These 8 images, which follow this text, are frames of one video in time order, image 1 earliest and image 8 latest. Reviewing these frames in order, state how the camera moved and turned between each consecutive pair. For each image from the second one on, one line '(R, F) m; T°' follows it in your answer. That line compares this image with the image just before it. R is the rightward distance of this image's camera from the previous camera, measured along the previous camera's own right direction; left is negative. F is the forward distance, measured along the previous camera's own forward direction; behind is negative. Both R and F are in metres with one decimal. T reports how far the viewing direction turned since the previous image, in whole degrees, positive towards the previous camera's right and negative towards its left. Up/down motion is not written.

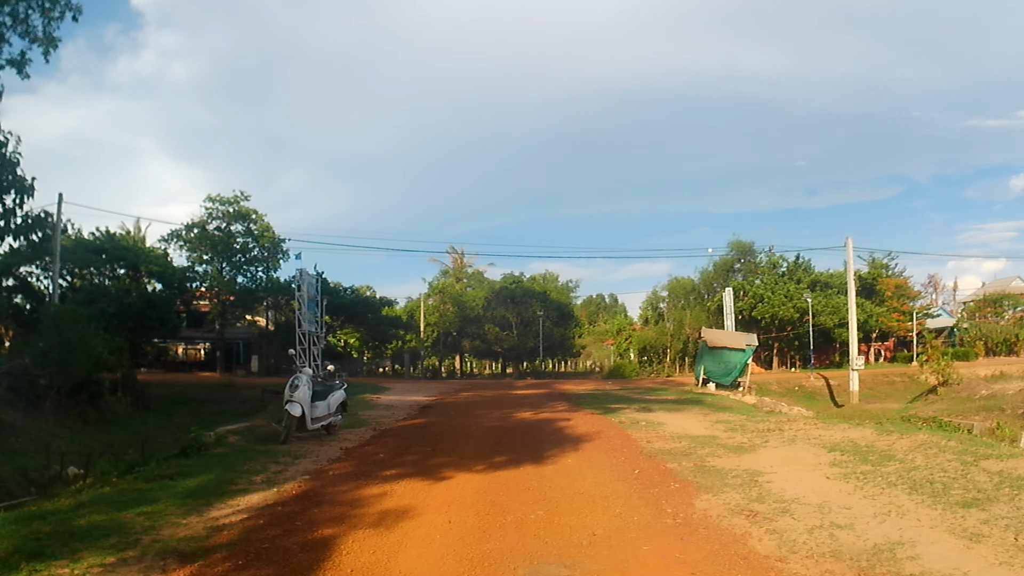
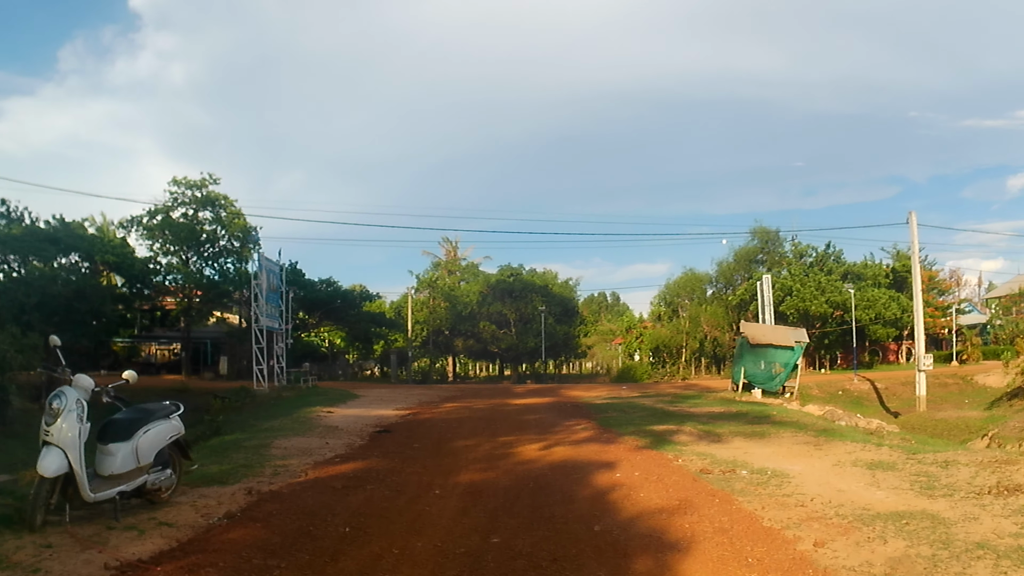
(0.0, +6.2) m; 0°
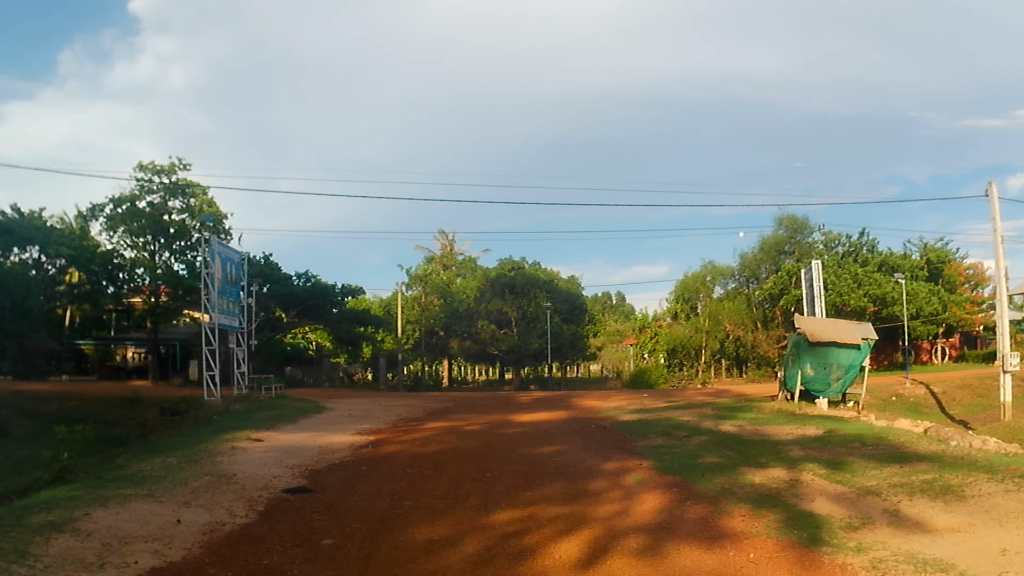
(-0.1, +5.1) m; 0°
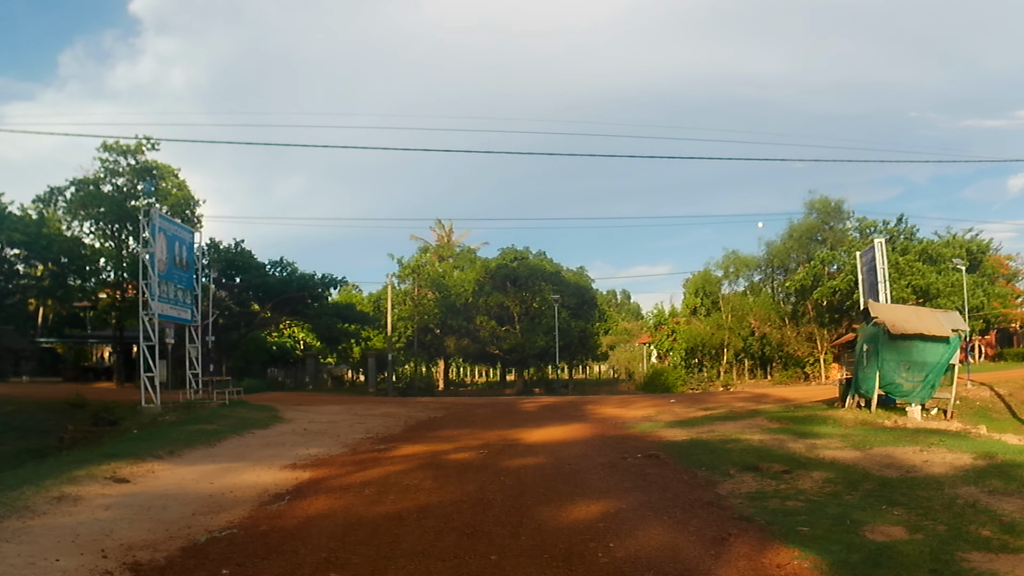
(-0.1, +4.4) m; 0°
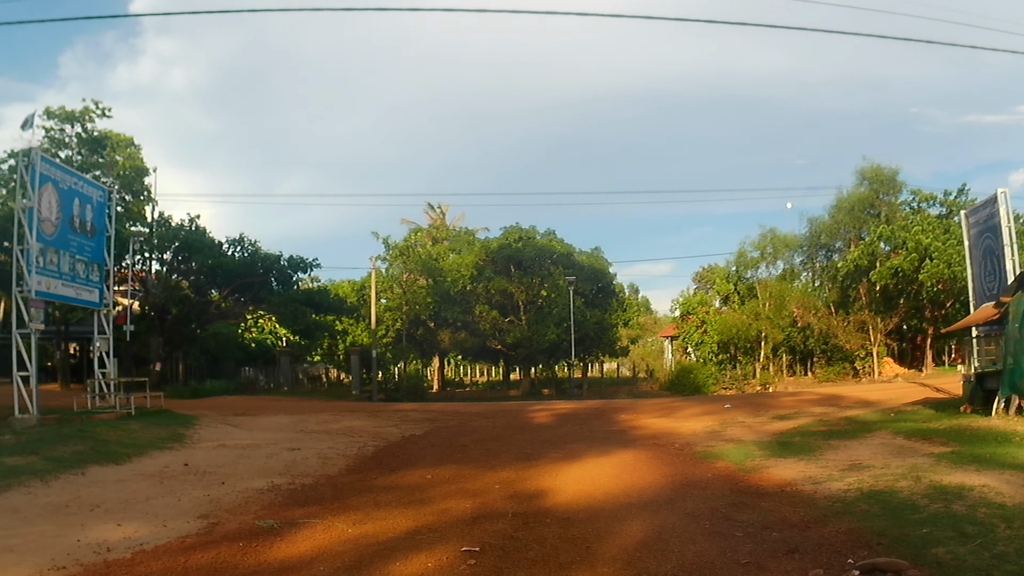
(-0.1, +5.6) m; 0°
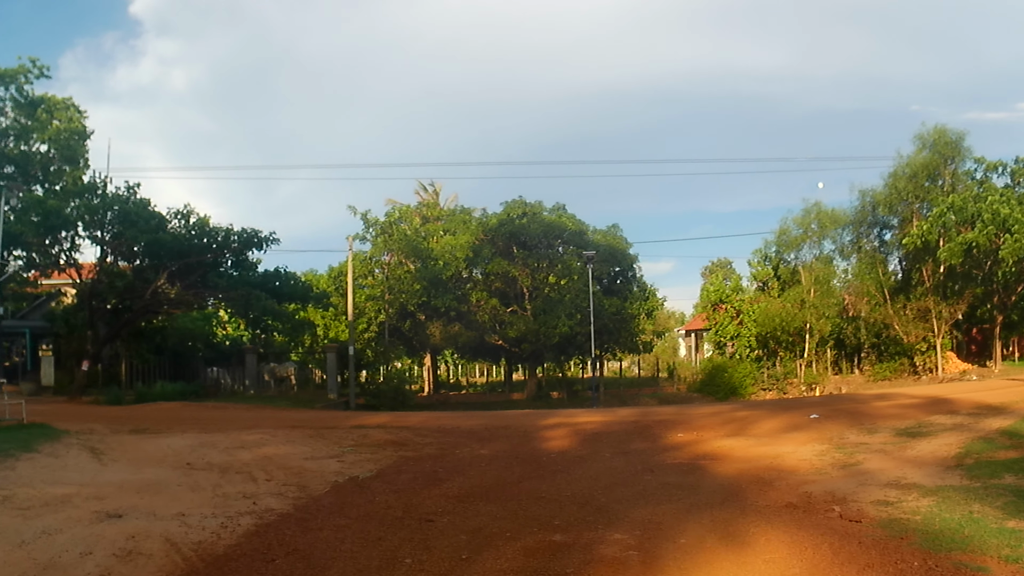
(-0.1, +5.1) m; 0°
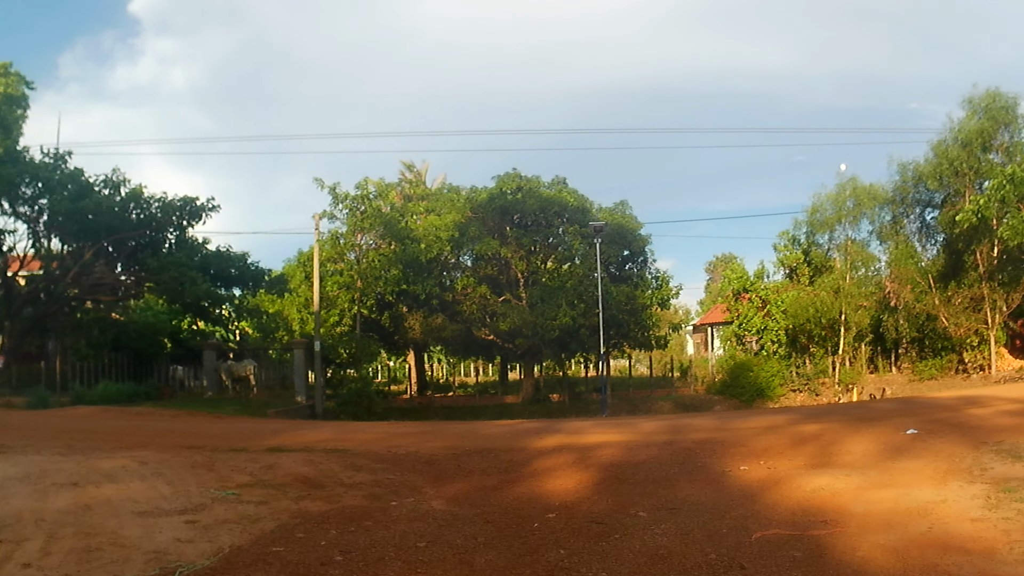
(+0.2, +3.7) m; 0°
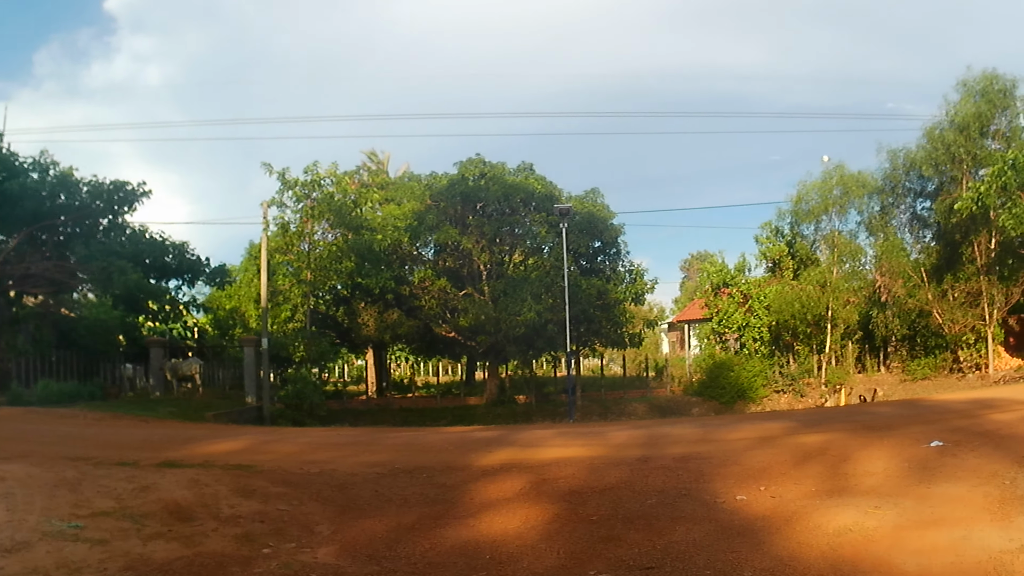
(+0.4, +1.7) m; +2°
